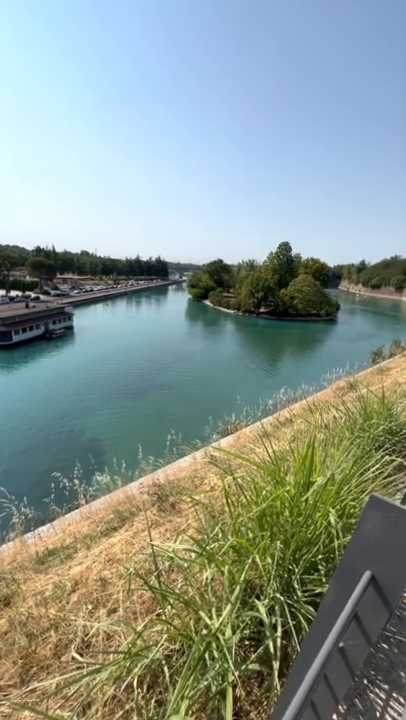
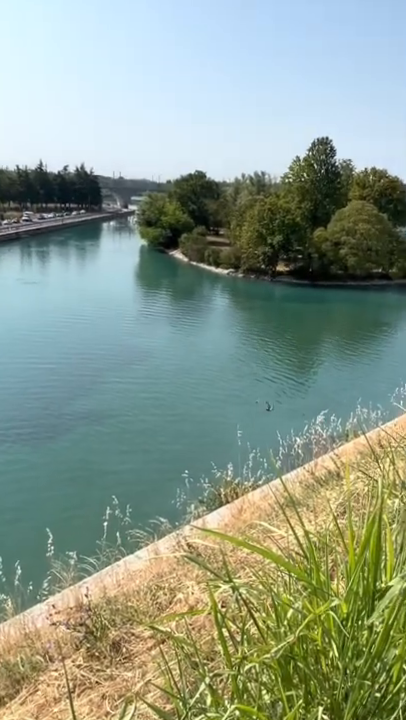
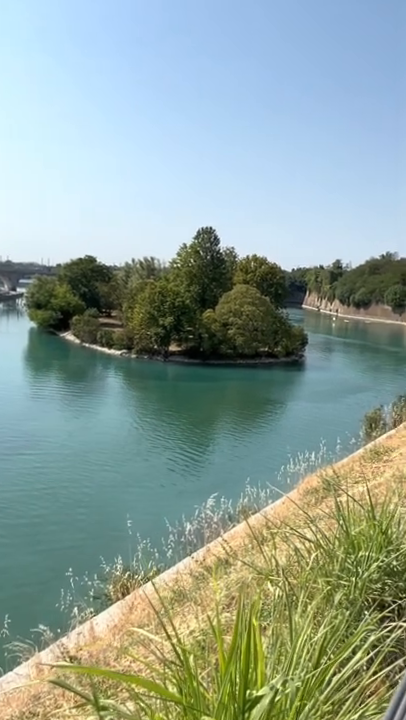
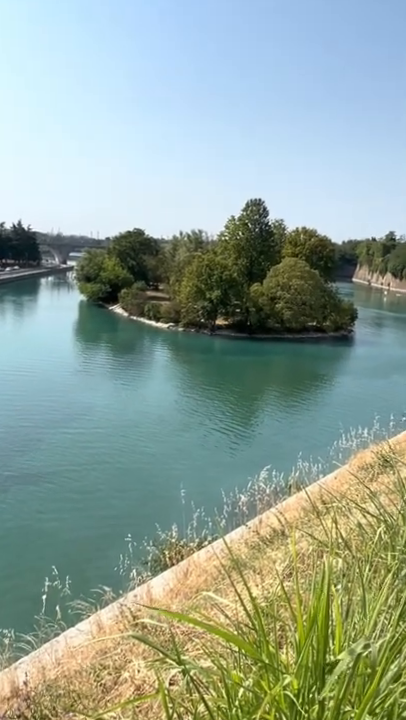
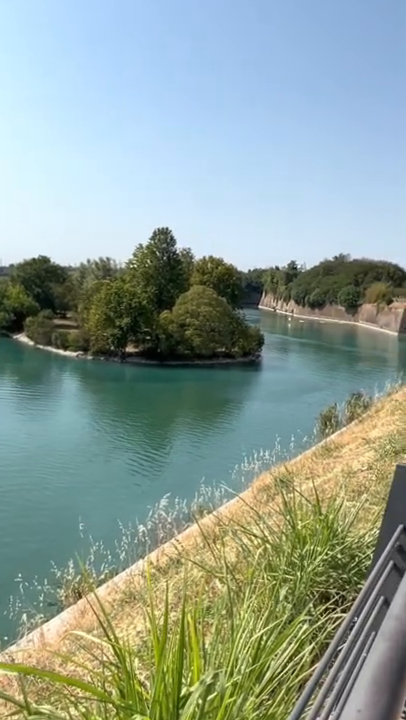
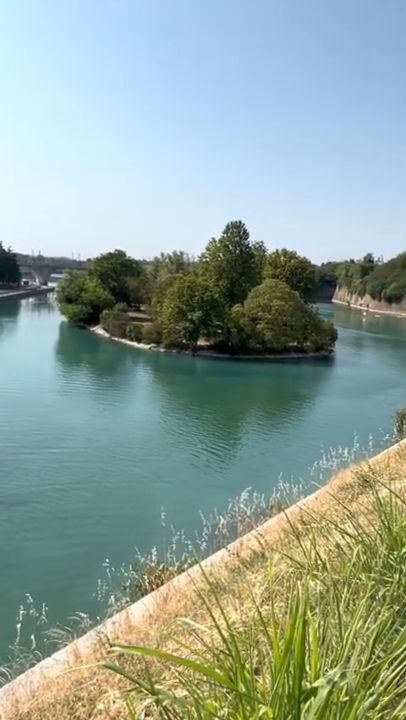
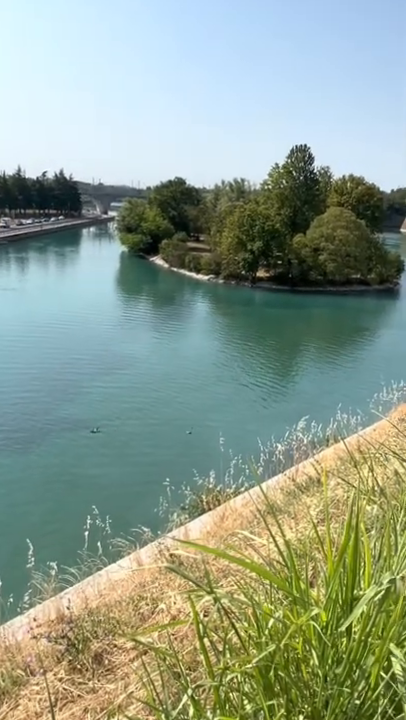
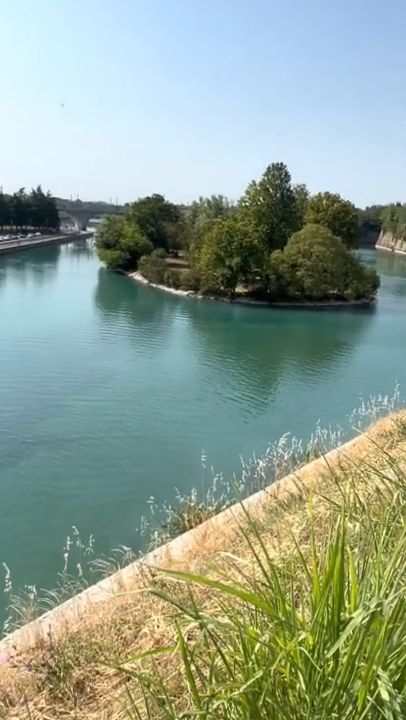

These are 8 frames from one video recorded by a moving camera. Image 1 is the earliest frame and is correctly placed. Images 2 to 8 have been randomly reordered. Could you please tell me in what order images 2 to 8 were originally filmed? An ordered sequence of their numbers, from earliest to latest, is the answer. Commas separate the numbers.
2, 7, 8, 4, 6, 3, 5
